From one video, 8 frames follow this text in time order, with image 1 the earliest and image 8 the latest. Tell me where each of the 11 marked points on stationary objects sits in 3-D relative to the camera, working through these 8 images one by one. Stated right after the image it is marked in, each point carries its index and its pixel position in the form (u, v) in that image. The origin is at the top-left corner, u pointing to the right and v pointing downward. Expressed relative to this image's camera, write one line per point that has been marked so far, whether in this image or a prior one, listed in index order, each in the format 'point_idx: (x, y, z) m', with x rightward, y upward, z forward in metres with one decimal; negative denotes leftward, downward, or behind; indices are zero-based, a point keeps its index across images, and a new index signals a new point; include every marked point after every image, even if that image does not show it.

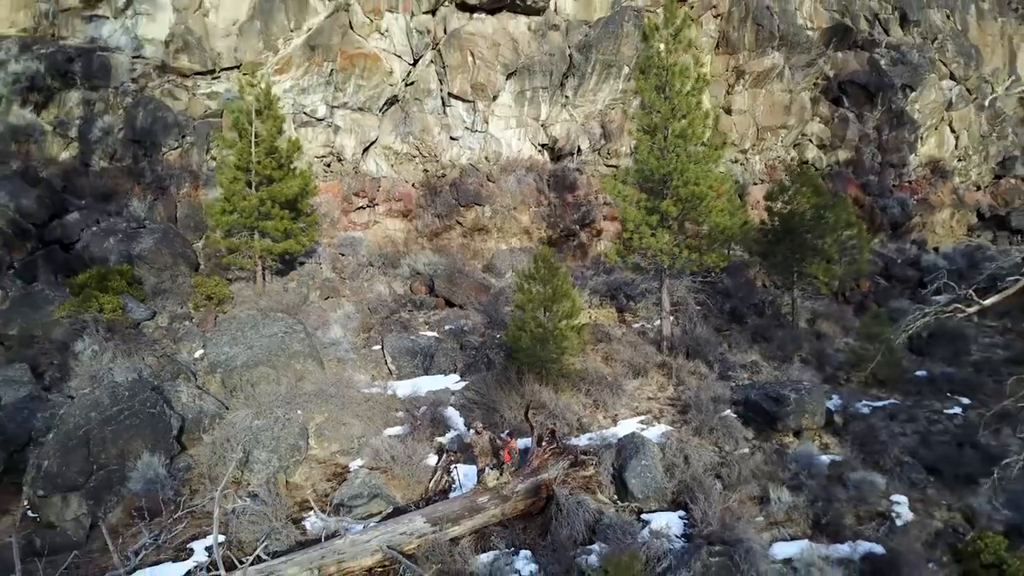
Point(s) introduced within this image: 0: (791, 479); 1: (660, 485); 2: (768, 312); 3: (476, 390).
0: (+2.5, -1.7, +7.4) m
1: (+1.3, -1.7, +7.0) m
2: (+3.9, -0.4, +12.5) m
3: (-0.4, -1.1, +9.0) m
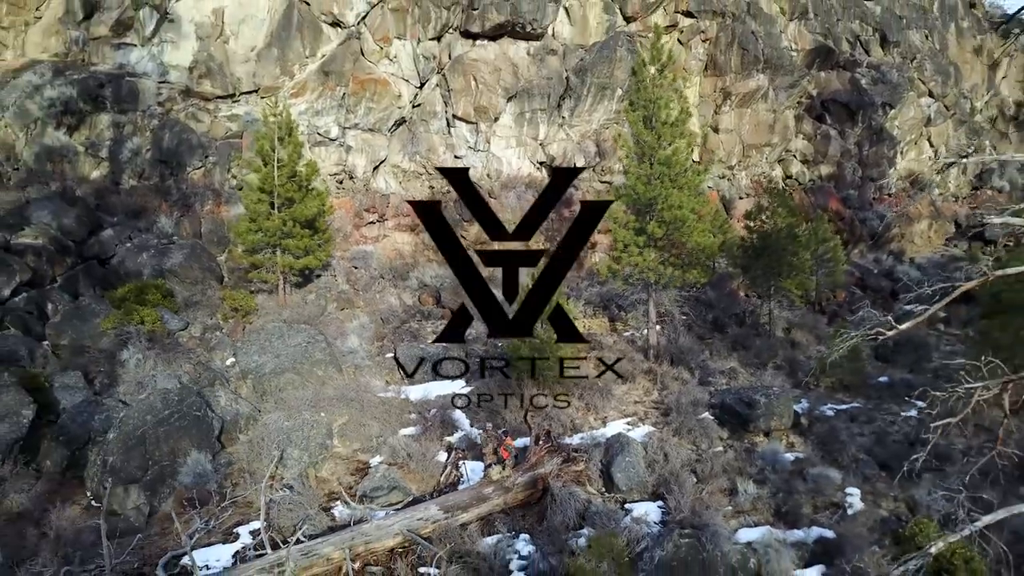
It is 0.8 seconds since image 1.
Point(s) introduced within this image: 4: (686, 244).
0: (+2.6, -1.9, +8.4) m
1: (+1.3, -1.9, +8.0) m
2: (+3.9, -0.6, +13.5) m
3: (-0.4, -1.3, +10.0) m
4: (+2.5, +0.6, +11.9) m
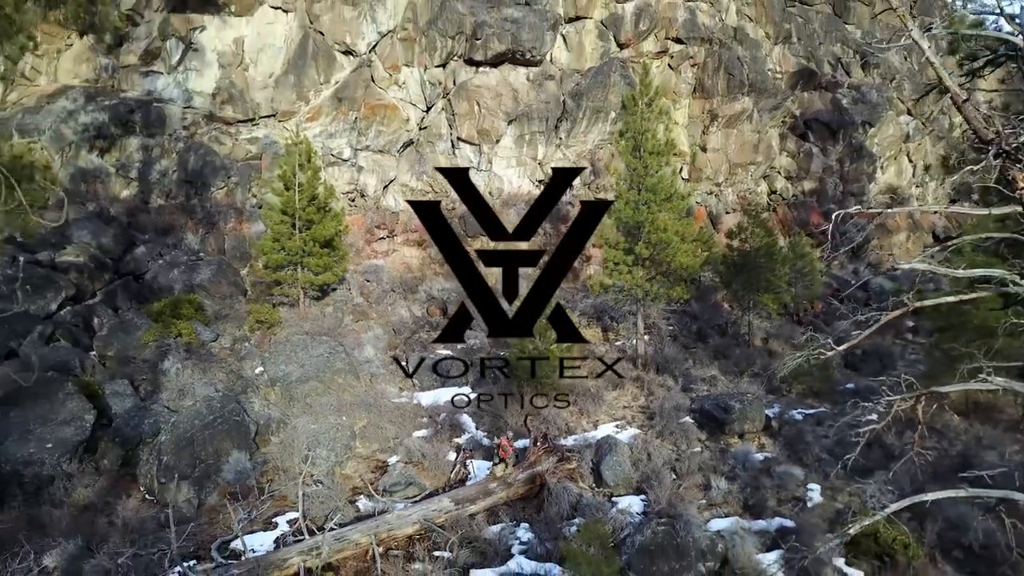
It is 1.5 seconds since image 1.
0: (+2.6, -2.1, +9.5) m
1: (+1.3, -2.1, +9.2) m
2: (+3.9, -0.8, +14.6) m
3: (-0.4, -1.6, +11.1) m
4: (+2.6, +0.4, +13.0) m
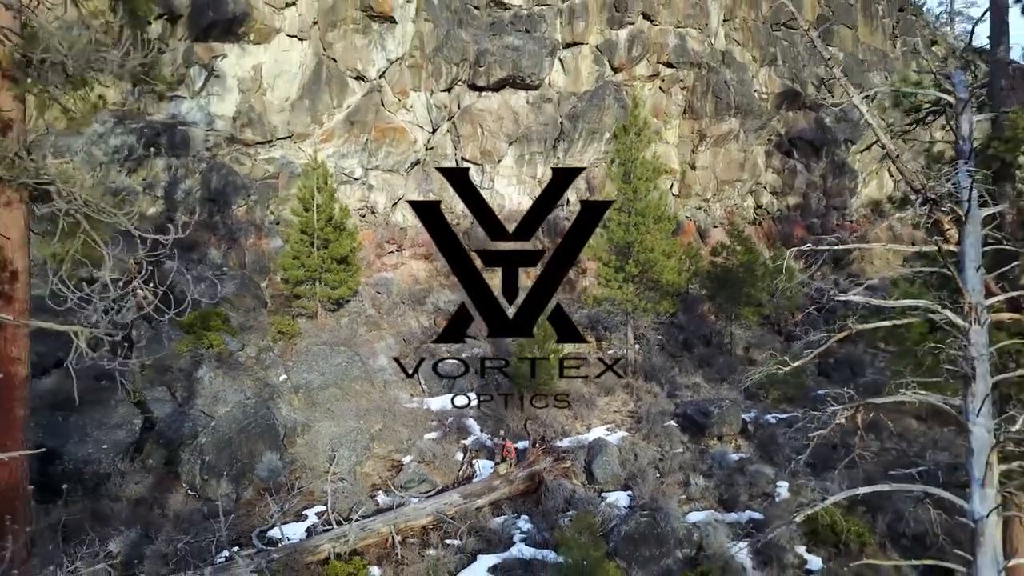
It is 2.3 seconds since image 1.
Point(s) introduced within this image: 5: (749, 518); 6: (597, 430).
0: (+2.6, -2.4, +10.7) m
1: (+1.3, -2.3, +10.3) m
2: (+3.9, -1.0, +15.7) m
3: (-0.3, -1.8, +12.3) m
4: (+2.6, +0.1, +14.1) m
5: (+2.8, -2.7, +9.5) m
6: (+1.3, -2.1, +11.9) m
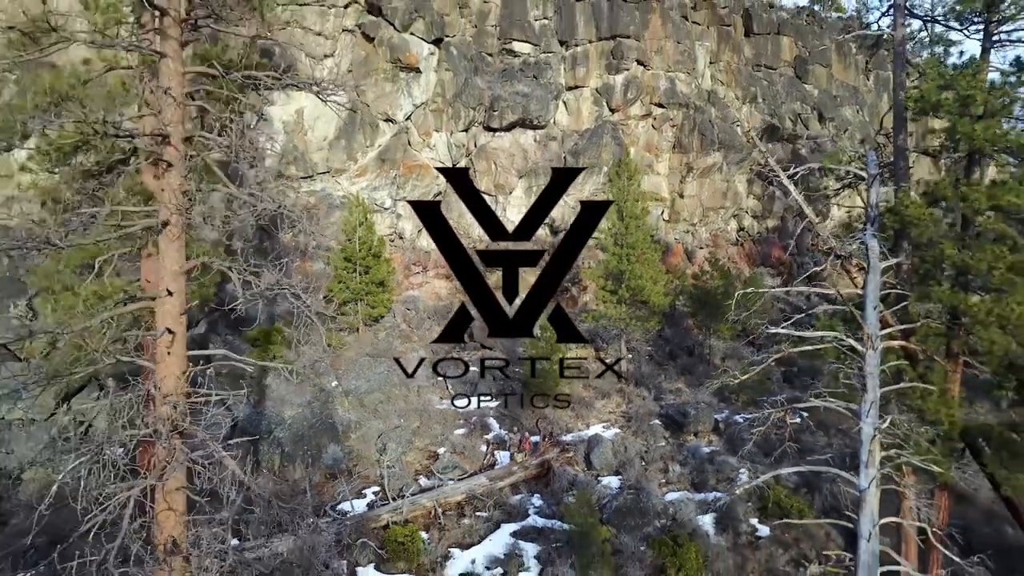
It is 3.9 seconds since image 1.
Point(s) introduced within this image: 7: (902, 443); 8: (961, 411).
0: (+2.8, -2.8, +13.2) m
1: (+1.6, -2.8, +12.9) m
2: (+4.2, -1.4, +18.3) m
3: (-0.1, -2.2, +14.8) m
4: (+2.8, -0.3, +16.7) m
5: (+3.0, -3.1, +12.0) m
6: (+1.5, -2.5, +14.4) m
7: (+4.4, -1.7, +9.1) m
8: (+5.4, -1.4, +9.6) m
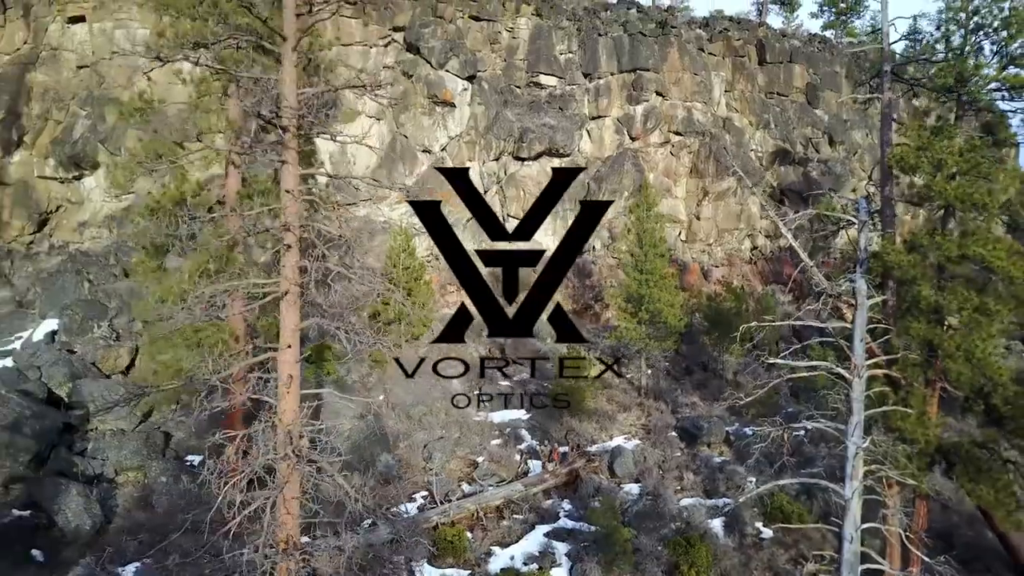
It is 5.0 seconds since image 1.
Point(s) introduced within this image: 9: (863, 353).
0: (+3.4, -3.3, +14.8) m
1: (+2.1, -3.3, +14.4) m
2: (+4.9, -1.9, +19.8) m
3: (+0.5, -2.7, +16.4) m
4: (+3.5, -0.8, +18.2) m
5: (+3.6, -3.6, +13.6) m
6: (+2.1, -3.0, +16.0) m
7: (+4.9, -2.2, +10.6) m
8: (+5.8, -1.9, +11.1) m
9: (+4.5, -0.8, +10.2) m
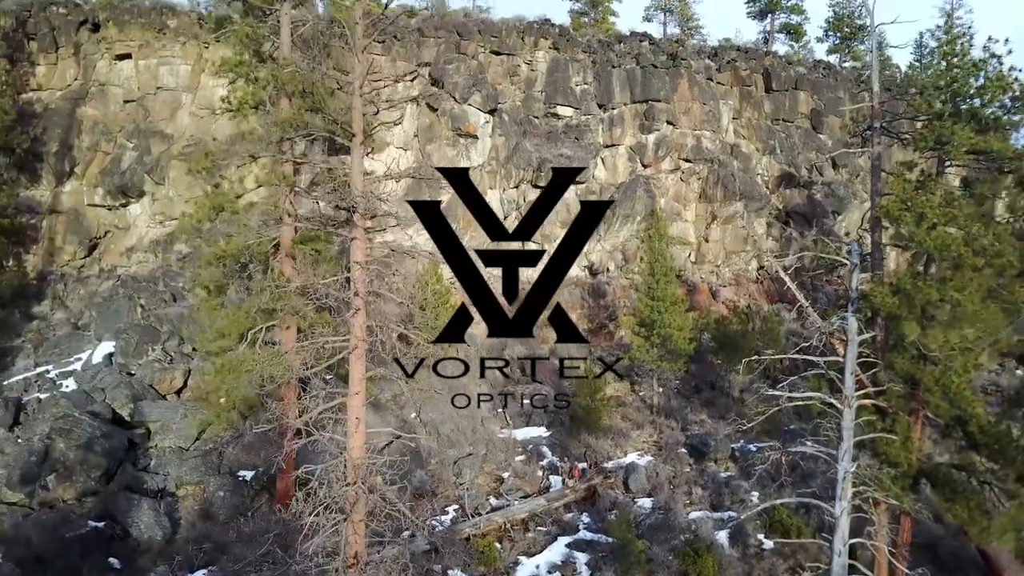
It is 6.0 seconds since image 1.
0: (+3.8, -3.9, +16.1) m
1: (+2.6, -3.9, +15.8) m
2: (+5.4, -2.5, +21.1) m
3: (+1.0, -3.3, +17.8) m
4: (+4.0, -1.4, +19.5) m
5: (+4.0, -4.2, +14.9) m
6: (+2.6, -3.6, +17.3) m
7: (+5.3, -2.8, +11.9) m
8: (+6.3, -2.6, +12.4) m
9: (+4.9, -1.4, +11.5) m
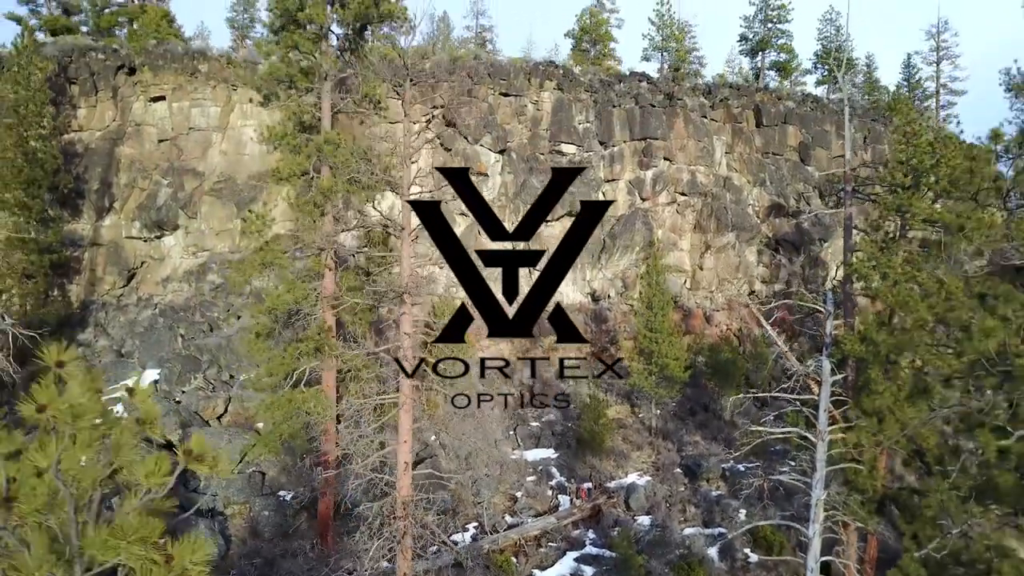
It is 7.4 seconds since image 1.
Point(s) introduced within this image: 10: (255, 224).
0: (+4.1, -4.7, +17.9) m
1: (+2.9, -4.7, +17.6) m
2: (+5.7, -3.4, +22.9) m
3: (+1.3, -4.1, +19.6) m
4: (+4.2, -2.2, +21.3) m
5: (+4.3, -5.1, +16.7) m
6: (+2.8, -4.4, +19.1) m
7: (+5.6, -3.7, +13.7) m
8: (+6.5, -3.4, +14.2) m
9: (+5.2, -2.3, +13.4) m
10: (-5.0, +1.3, +15.5) m
